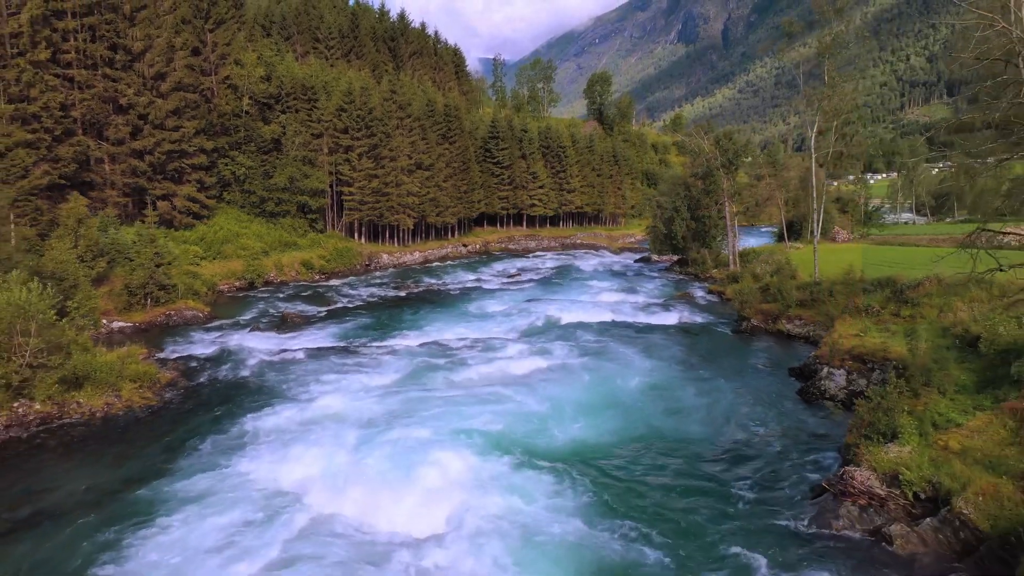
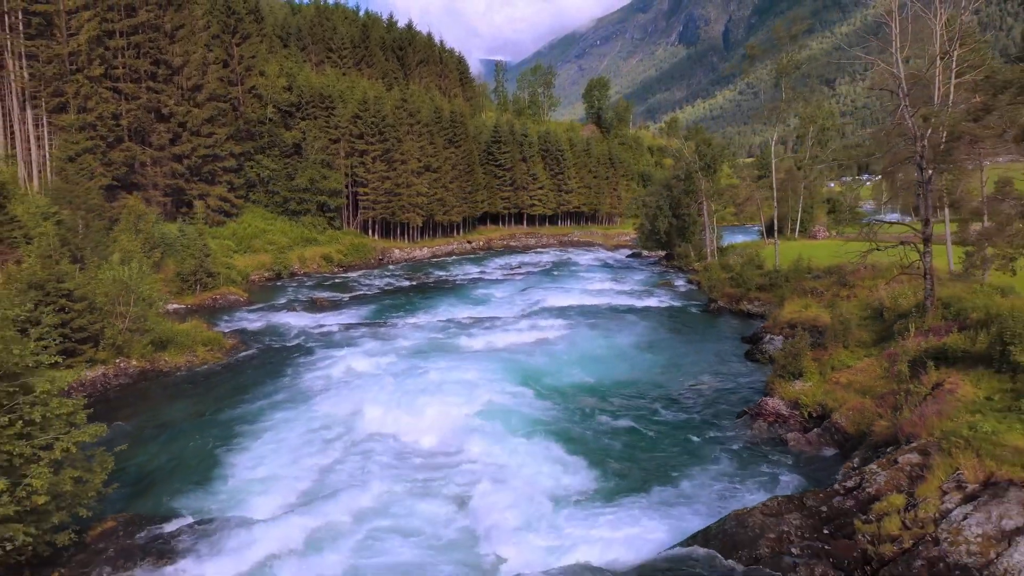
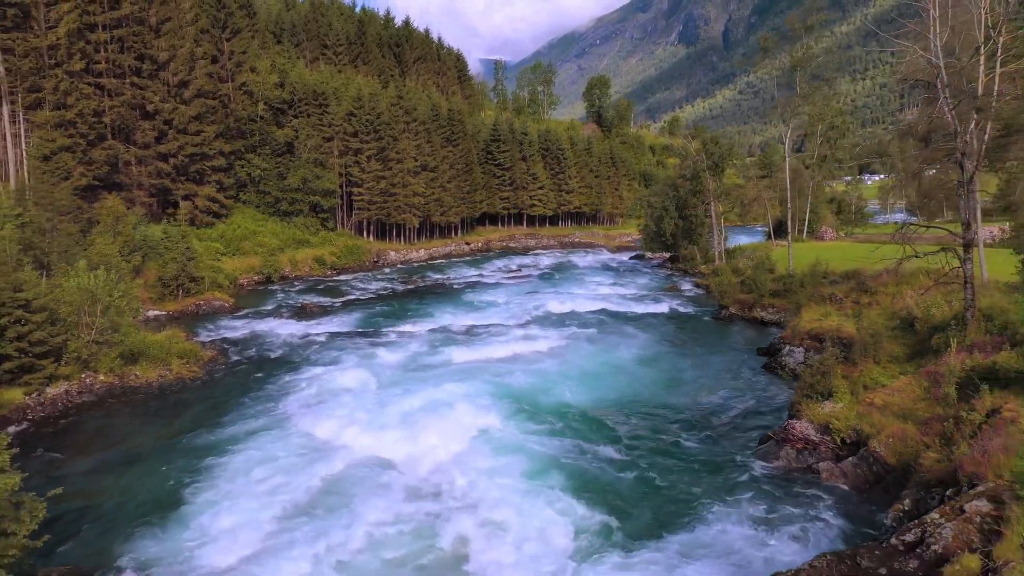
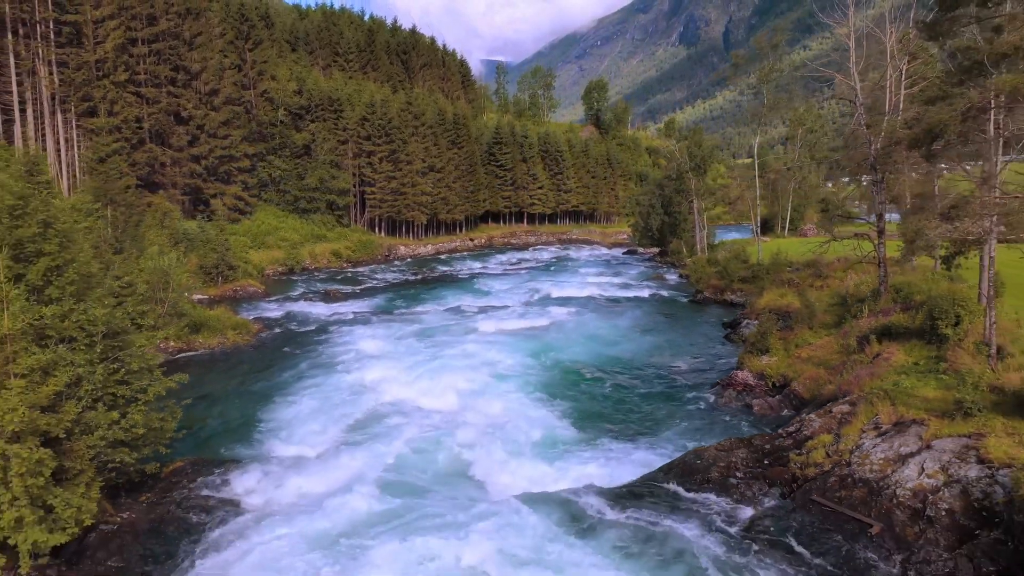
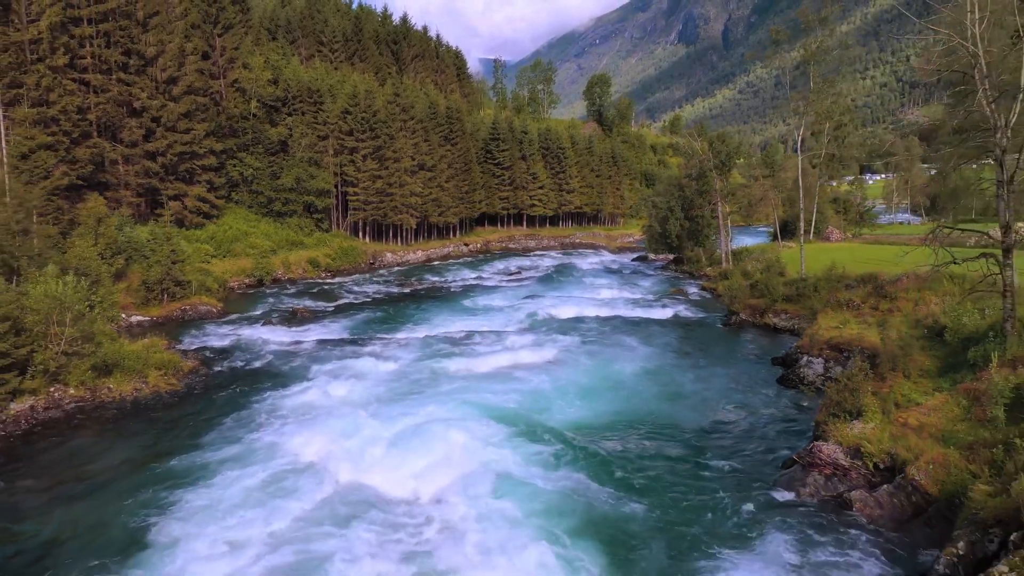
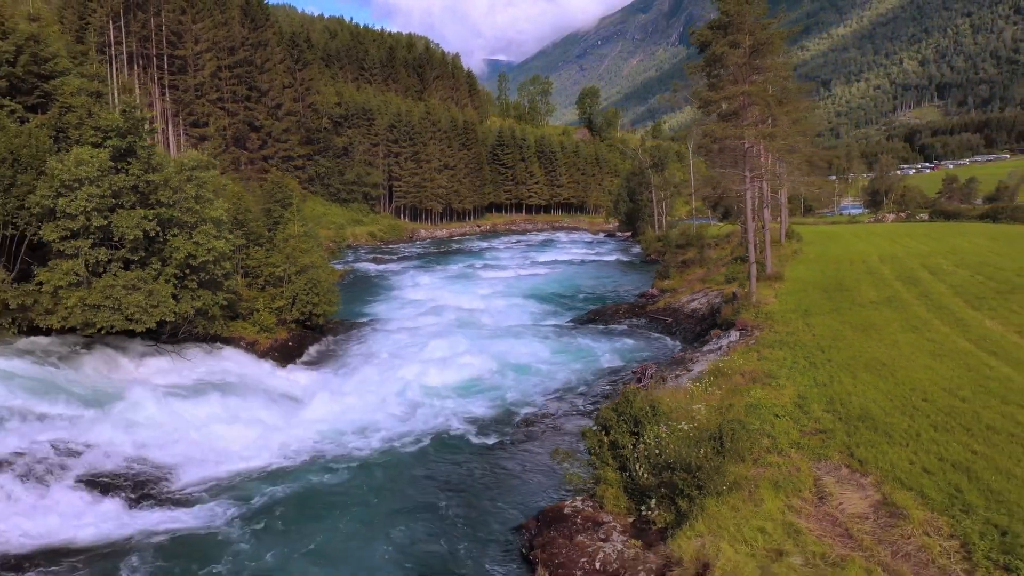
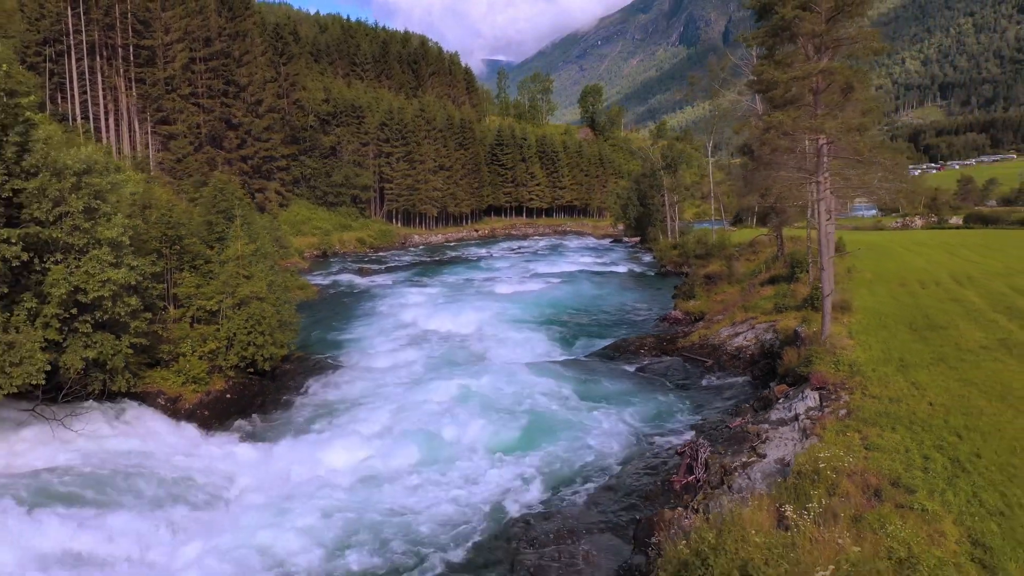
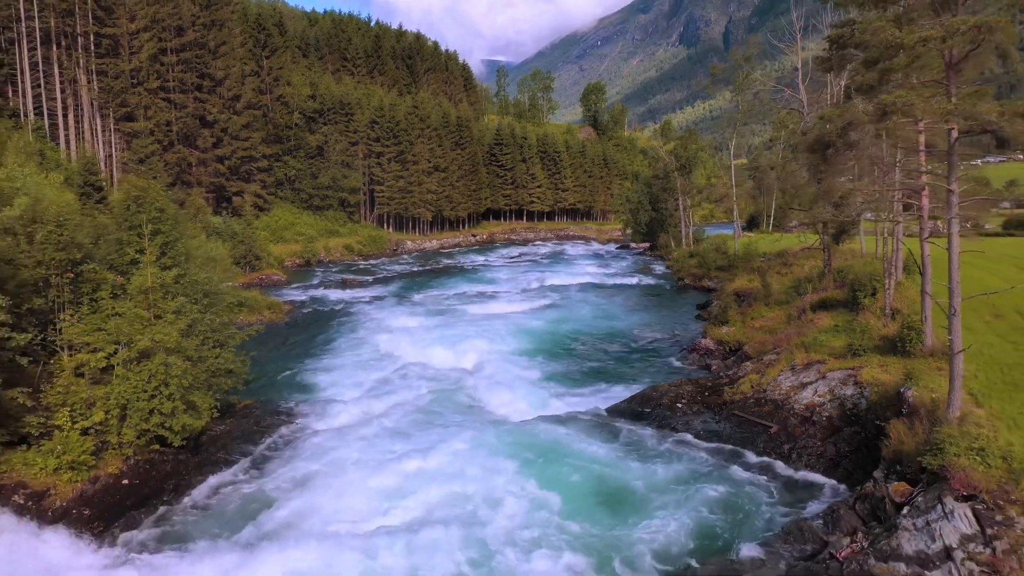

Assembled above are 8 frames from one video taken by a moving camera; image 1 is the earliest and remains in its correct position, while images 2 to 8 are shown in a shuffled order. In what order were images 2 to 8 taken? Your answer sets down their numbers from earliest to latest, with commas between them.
5, 3, 2, 4, 8, 7, 6
